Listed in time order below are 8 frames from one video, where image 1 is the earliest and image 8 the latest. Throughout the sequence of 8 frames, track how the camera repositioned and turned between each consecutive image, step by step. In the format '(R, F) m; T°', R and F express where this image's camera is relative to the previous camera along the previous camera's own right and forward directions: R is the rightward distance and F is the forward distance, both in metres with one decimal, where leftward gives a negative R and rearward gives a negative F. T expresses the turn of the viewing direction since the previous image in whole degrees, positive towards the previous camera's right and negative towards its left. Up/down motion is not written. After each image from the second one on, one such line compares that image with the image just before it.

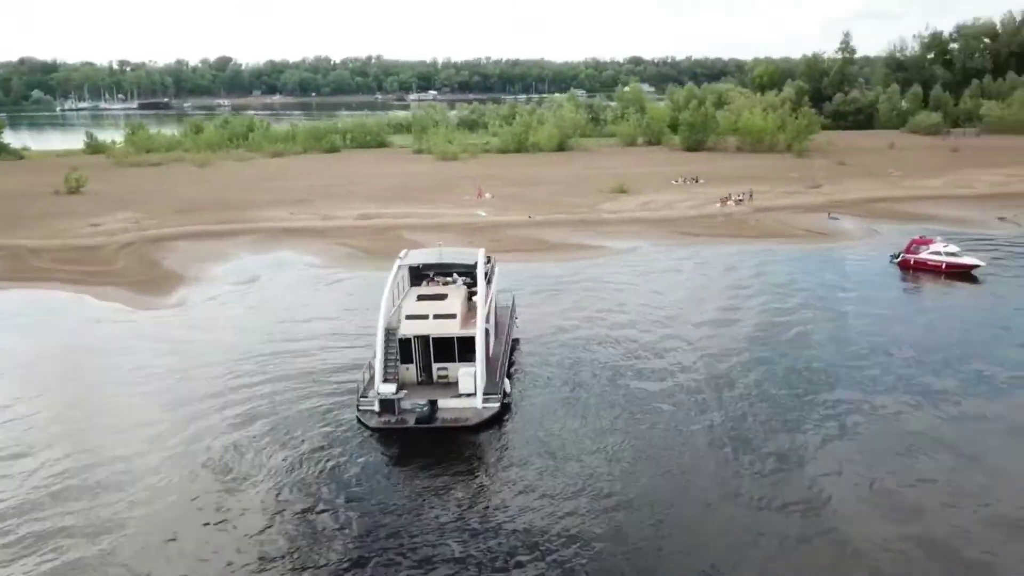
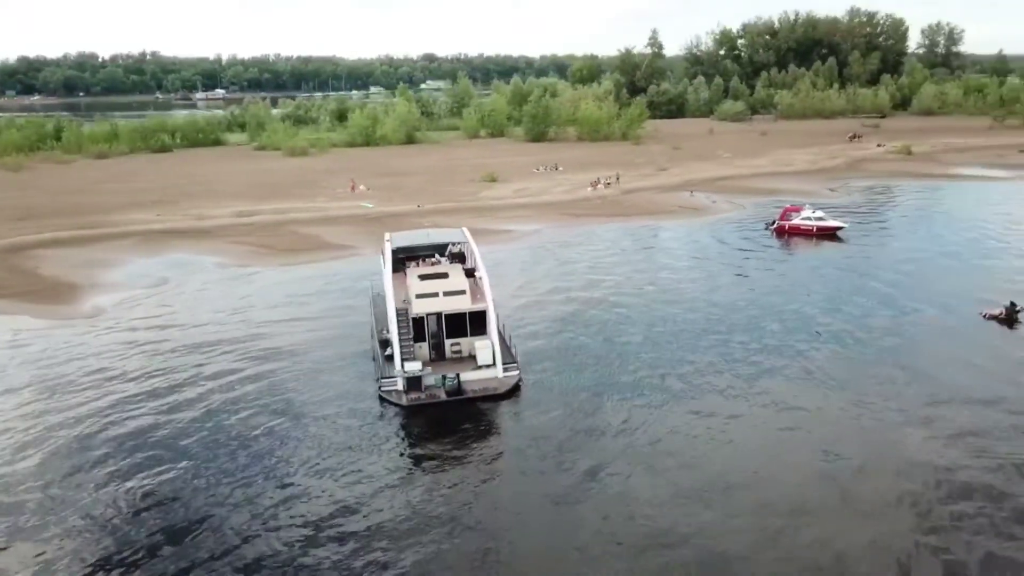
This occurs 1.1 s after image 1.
(-5.5, -0.4) m; +14°
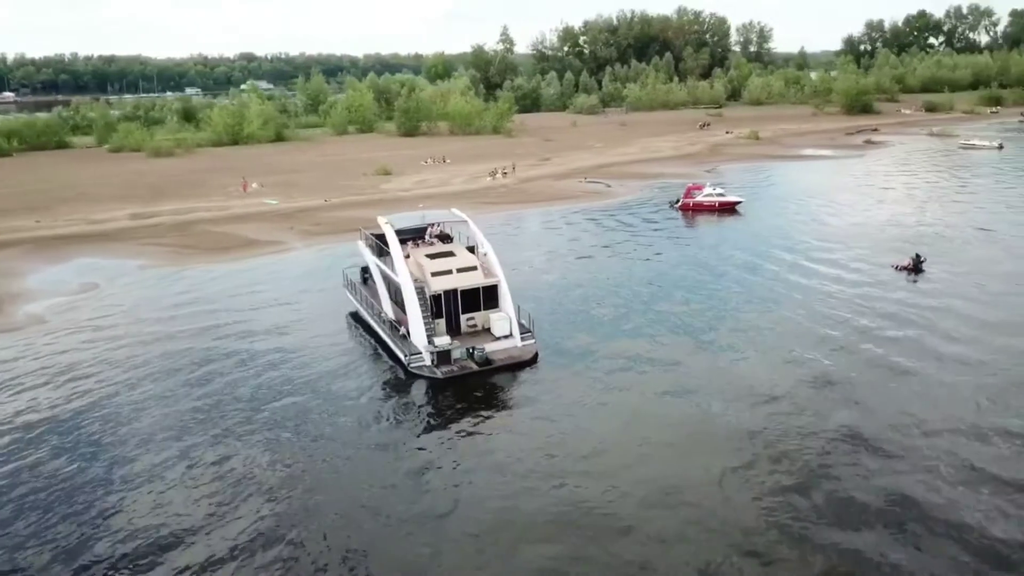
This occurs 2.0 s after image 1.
(-5.0, -0.8) m; +12°
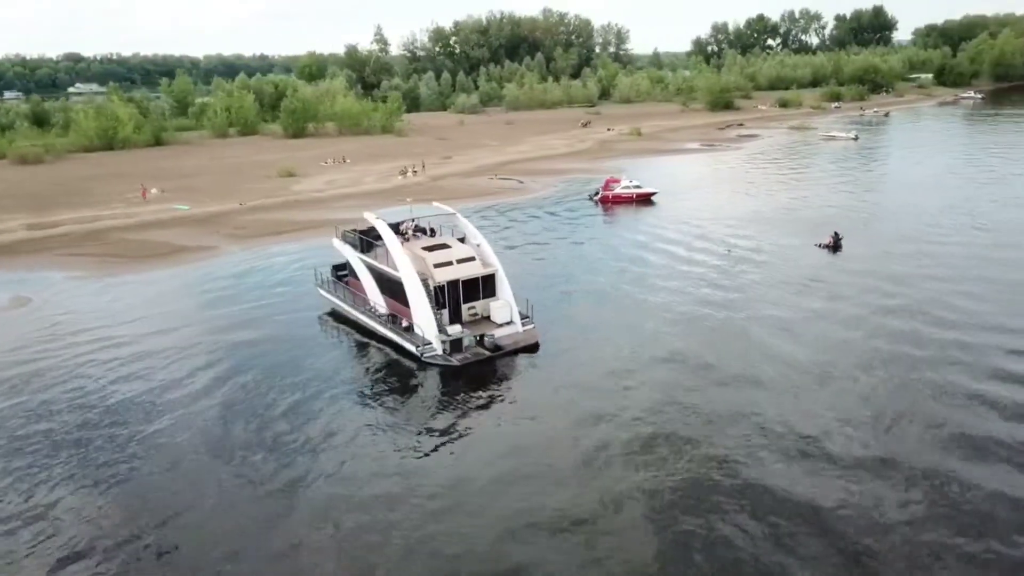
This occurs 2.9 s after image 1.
(-4.1, -0.7) m; +10°
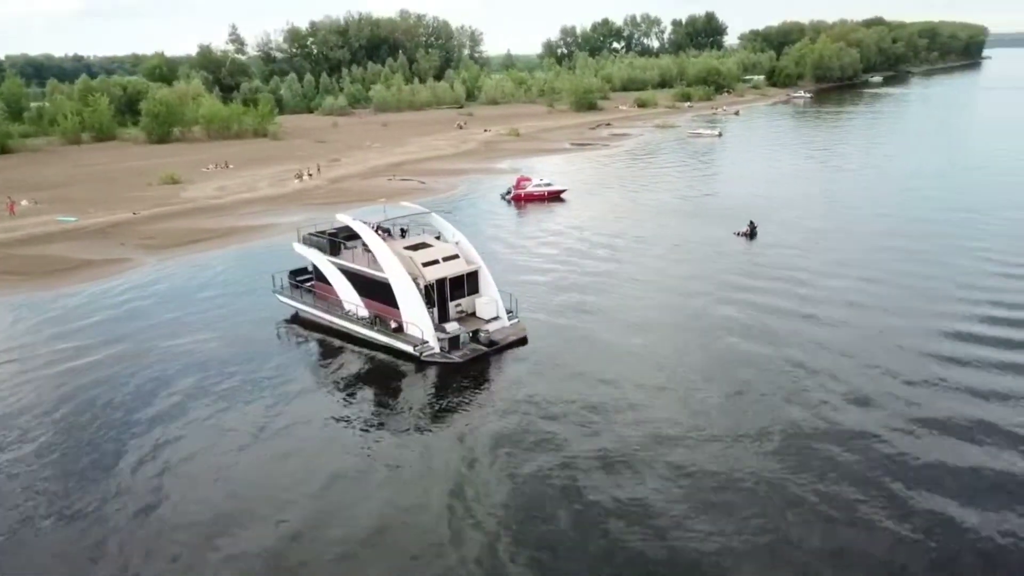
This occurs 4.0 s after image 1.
(-4.1, -0.1) m; +11°
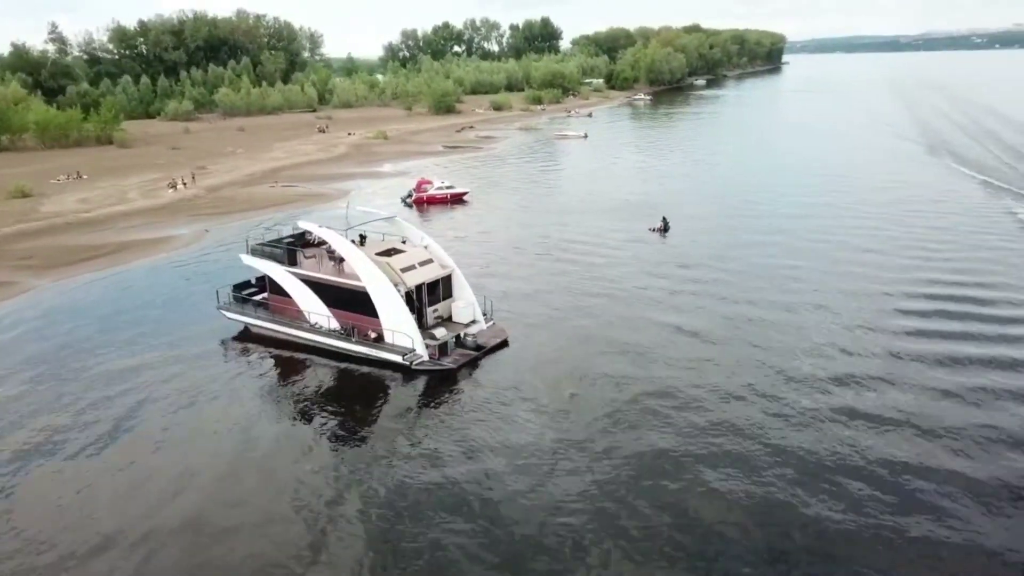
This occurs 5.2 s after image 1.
(-4.1, +0.6) m; +12°
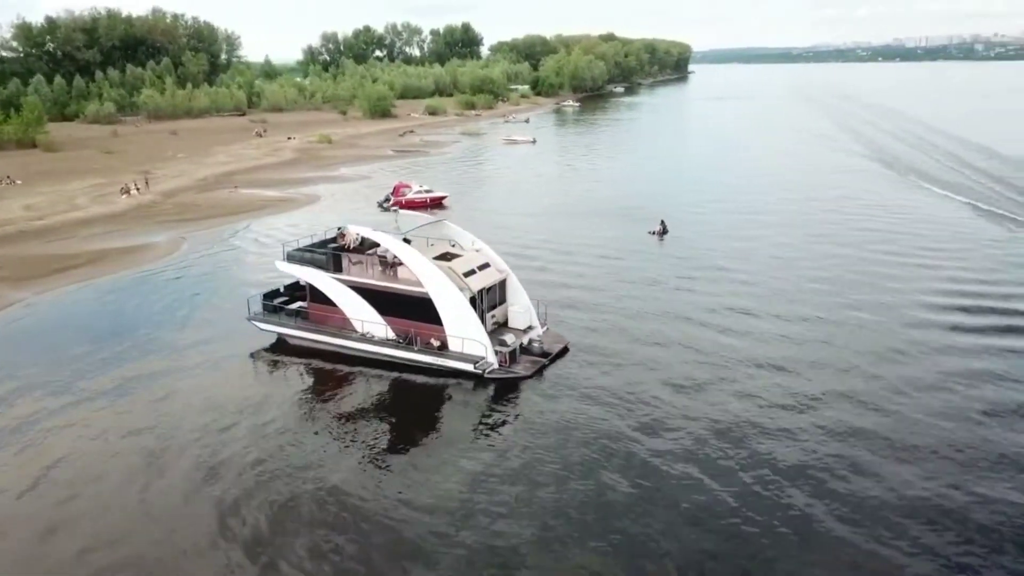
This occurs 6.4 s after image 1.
(-4.3, +0.9) m; +6°
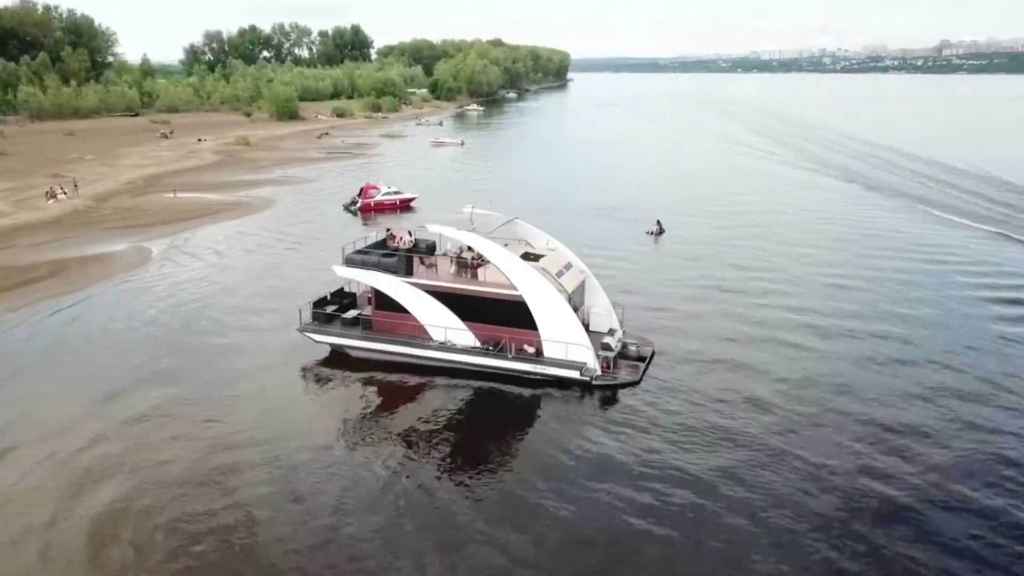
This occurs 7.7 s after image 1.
(-5.5, +1.7) m; +9°
